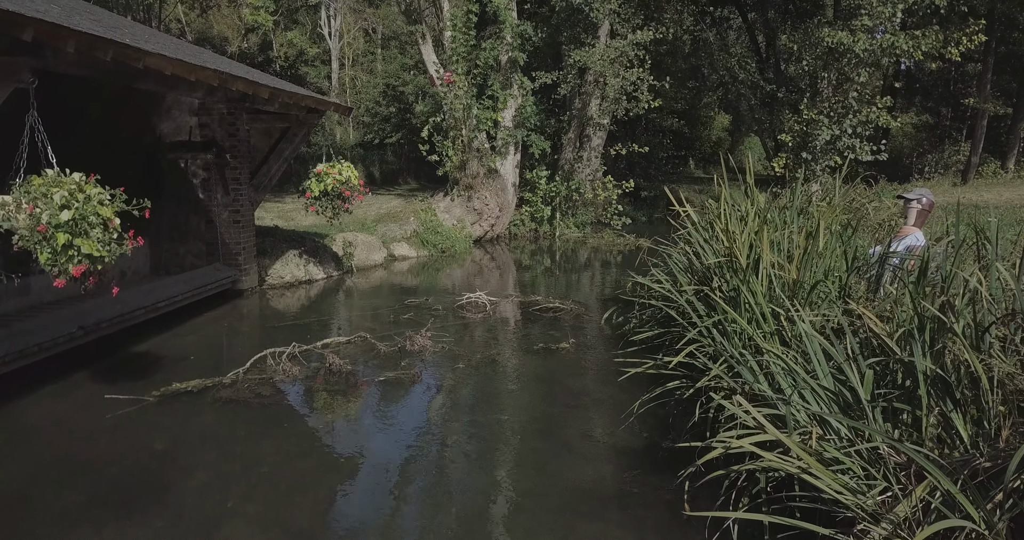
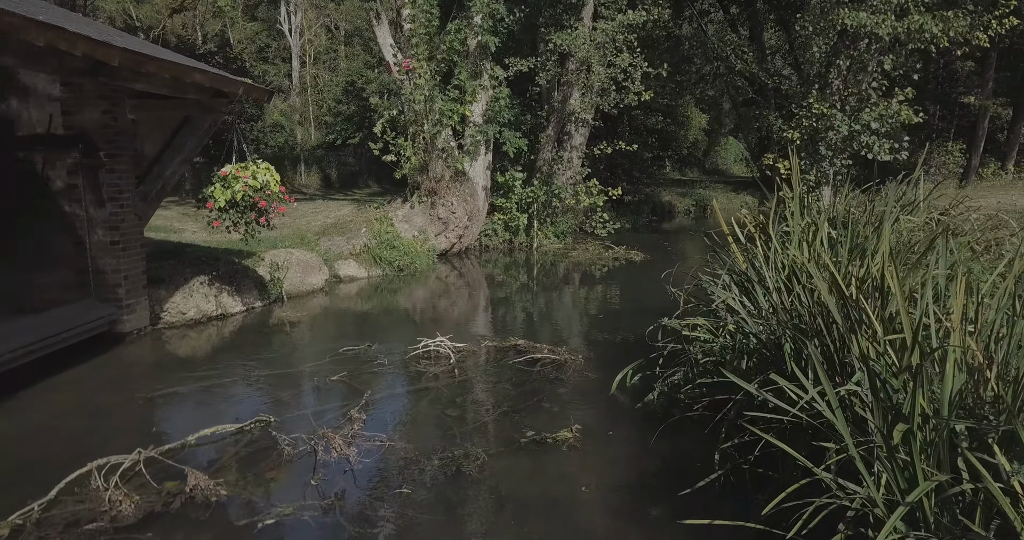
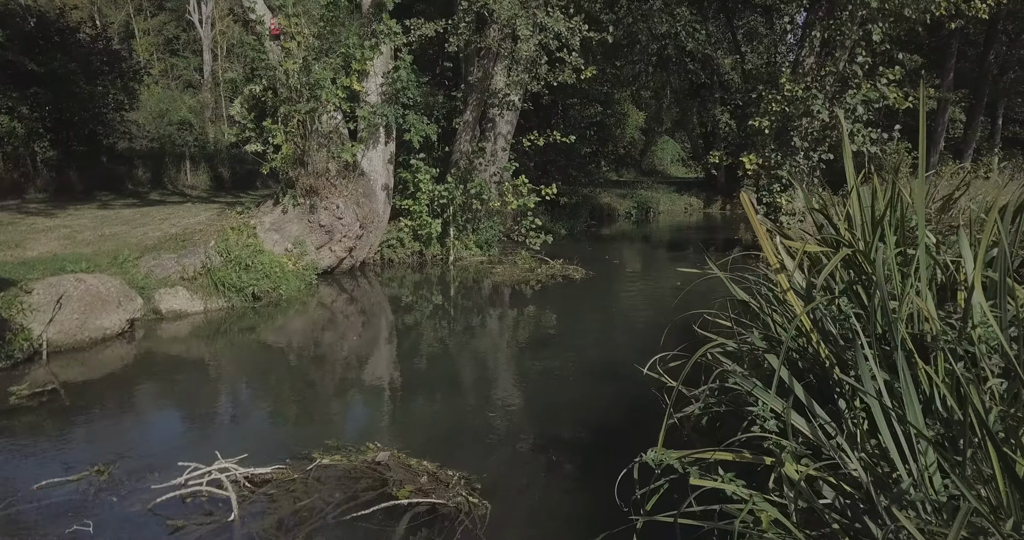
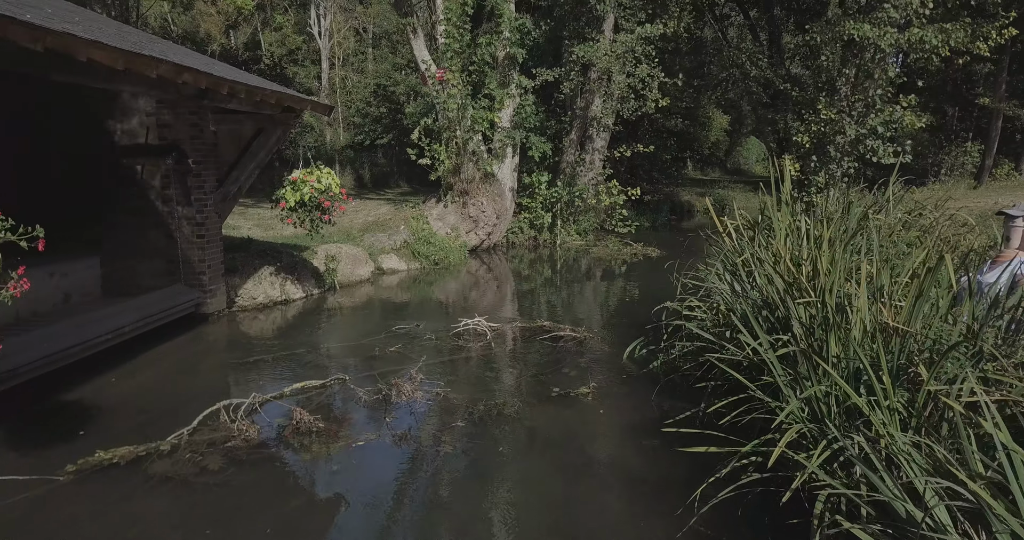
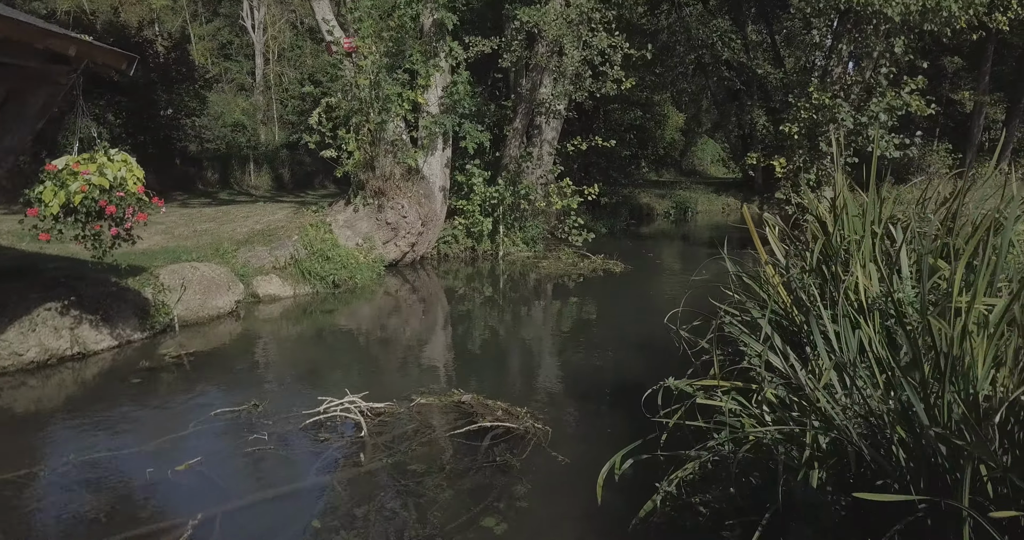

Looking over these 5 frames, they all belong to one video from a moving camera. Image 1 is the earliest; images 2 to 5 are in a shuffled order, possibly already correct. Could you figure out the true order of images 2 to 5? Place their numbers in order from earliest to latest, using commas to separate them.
4, 2, 5, 3
